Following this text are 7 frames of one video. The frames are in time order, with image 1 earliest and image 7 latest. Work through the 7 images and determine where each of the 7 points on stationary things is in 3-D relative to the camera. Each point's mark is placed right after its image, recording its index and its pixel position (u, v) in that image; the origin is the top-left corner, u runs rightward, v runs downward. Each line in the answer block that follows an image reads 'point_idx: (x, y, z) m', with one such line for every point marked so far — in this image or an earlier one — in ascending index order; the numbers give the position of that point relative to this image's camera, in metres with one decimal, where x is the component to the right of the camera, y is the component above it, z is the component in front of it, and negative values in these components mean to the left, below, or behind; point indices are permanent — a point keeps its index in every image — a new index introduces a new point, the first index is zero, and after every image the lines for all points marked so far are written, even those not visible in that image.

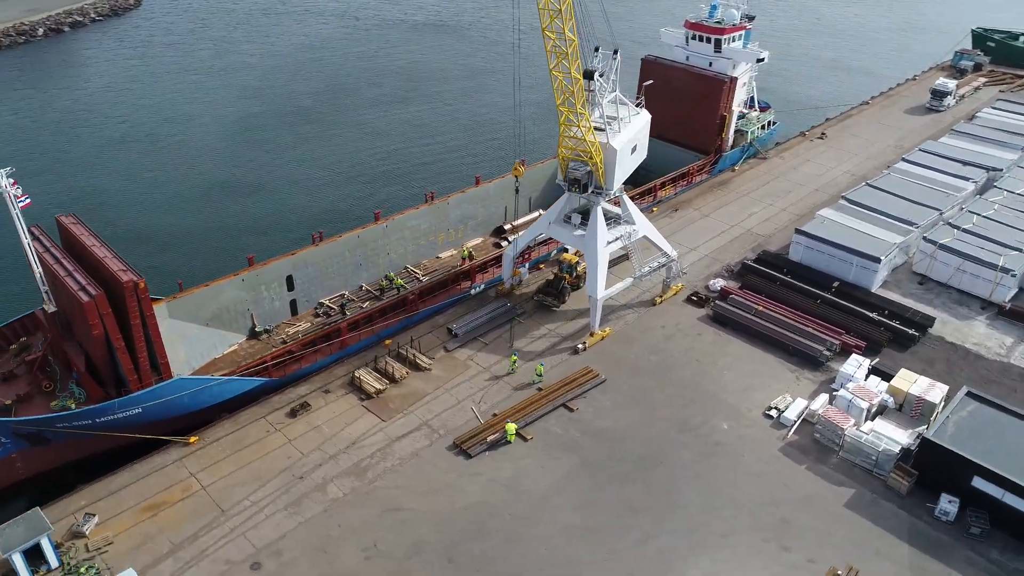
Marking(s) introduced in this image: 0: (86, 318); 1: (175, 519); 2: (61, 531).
0: (-10.9, -0.8, +19.3) m
1: (-8.6, -5.9, +19.4) m
2: (-11.2, -6.1, +18.8) m
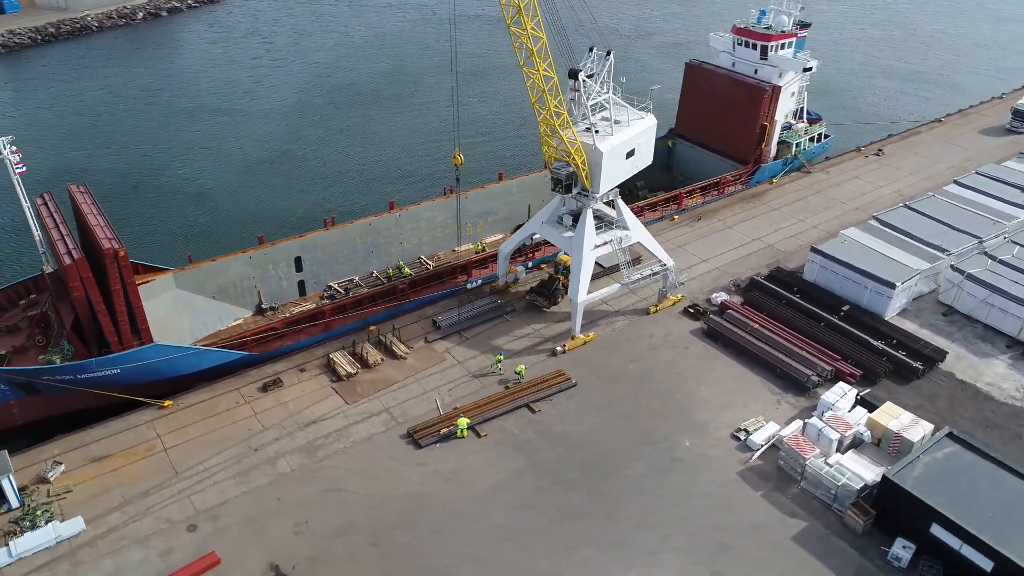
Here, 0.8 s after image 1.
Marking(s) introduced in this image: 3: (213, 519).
0: (-12.2, +0.2, +20.7) m
1: (-10.3, -5.1, +20.5) m
2: (-12.9, -5.0, +20.3) m
3: (-7.6, -5.9, +19.3) m
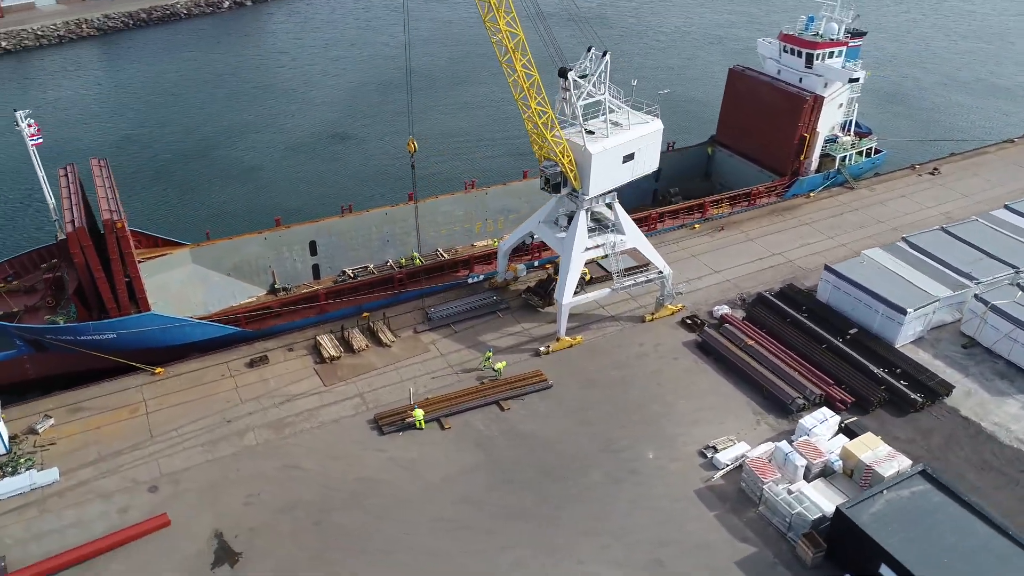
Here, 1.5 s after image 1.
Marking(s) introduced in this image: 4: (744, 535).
0: (-13.0, +1.2, +22.2) m
1: (-11.5, -4.2, +21.8) m
2: (-14.2, -4.0, +21.8) m
3: (-9.0, -5.2, +20.3) m
4: (+5.9, -6.2, +19.2) m
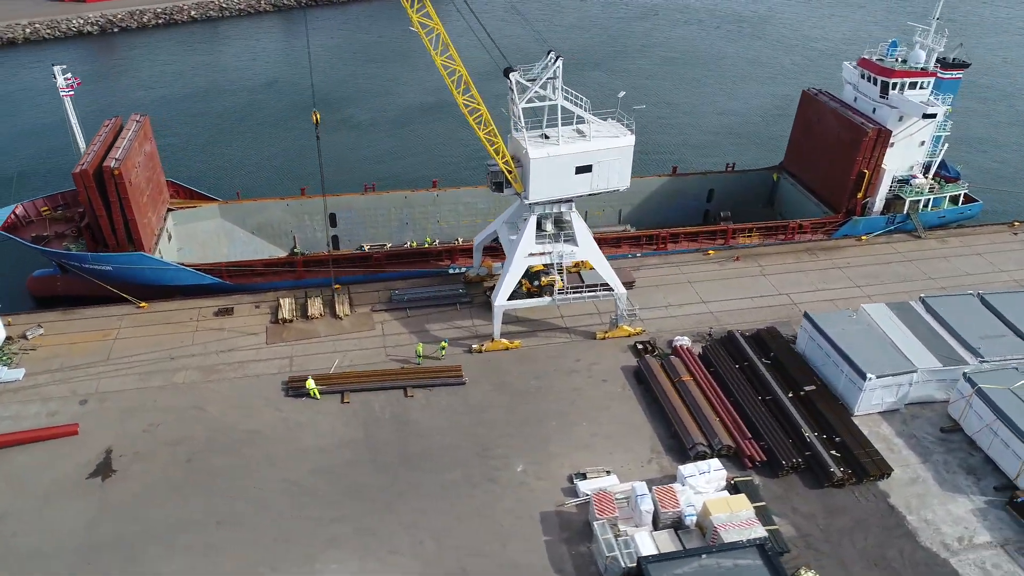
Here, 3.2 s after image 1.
0: (-14.9, +3.5, +25.9) m
1: (-14.4, -2.1, +25.2) m
2: (-16.9, -1.5, +25.9) m
3: (-12.6, -3.5, +23.2) m
4: (+1.2, -6.8, +18.5) m
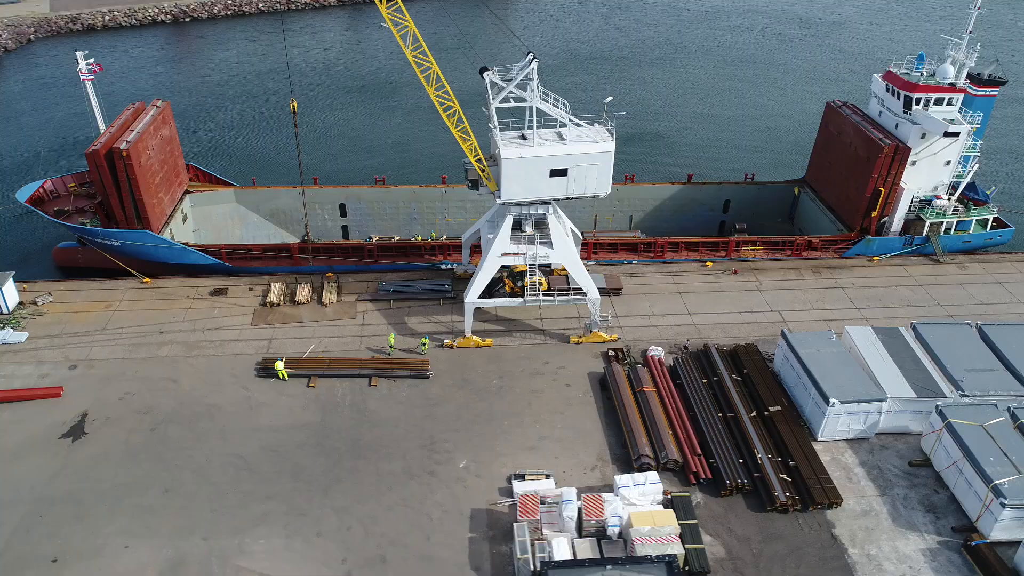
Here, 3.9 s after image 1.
0: (-15.4, +4.5, +27.5) m
1: (-15.3, -1.1, +26.9) m
2: (-17.7, -0.3, +27.8) m
3: (-13.8, -2.6, +24.7) m
4: (-0.8, -6.8, +18.6) m
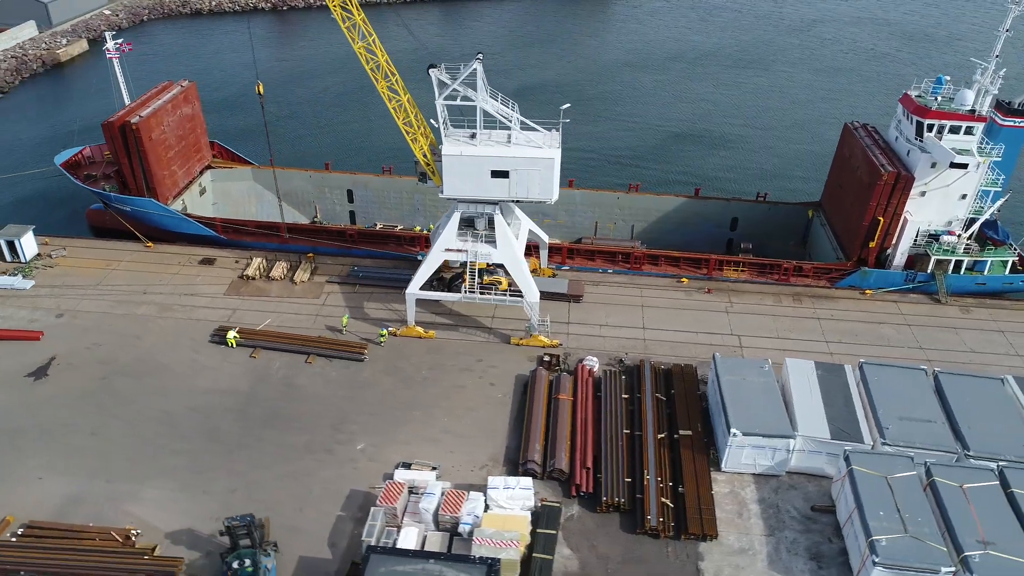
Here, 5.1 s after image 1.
0: (-16.3, +6.1, +30.4) m
1: (-16.9, +0.6, +29.8) m
2: (-19.0, +1.6, +31.1) m
3: (-15.9, -1.1, +27.4) m
4: (-4.5, -6.5, +19.3) m
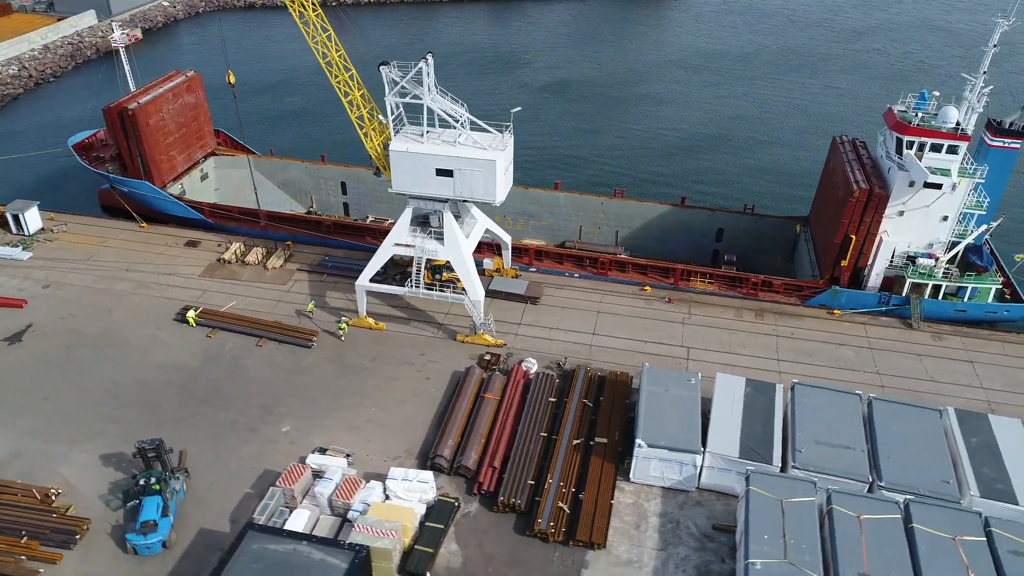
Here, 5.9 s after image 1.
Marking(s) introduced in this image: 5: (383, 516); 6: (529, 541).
0: (-17.2, +7.1, +32.2) m
1: (-18.2, +1.6, +31.7) m
2: (-20.1, +2.8, +33.2) m
3: (-17.5, 0.0, +29.2) m
4: (-7.3, -6.1, +20.2) m
5: (-3.2, -5.7, +19.0) m
6: (+0.5, -6.5, +19.6) m
